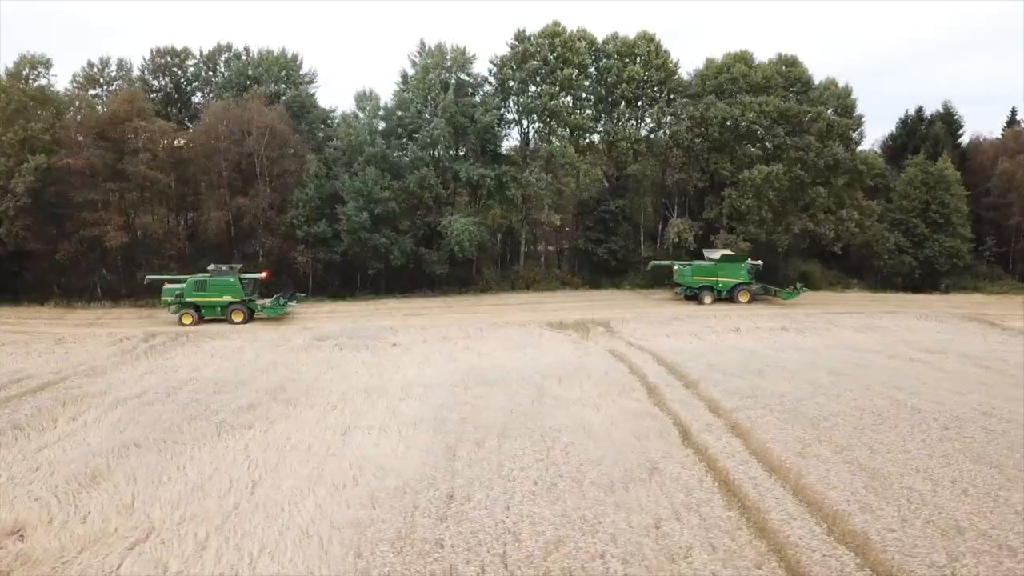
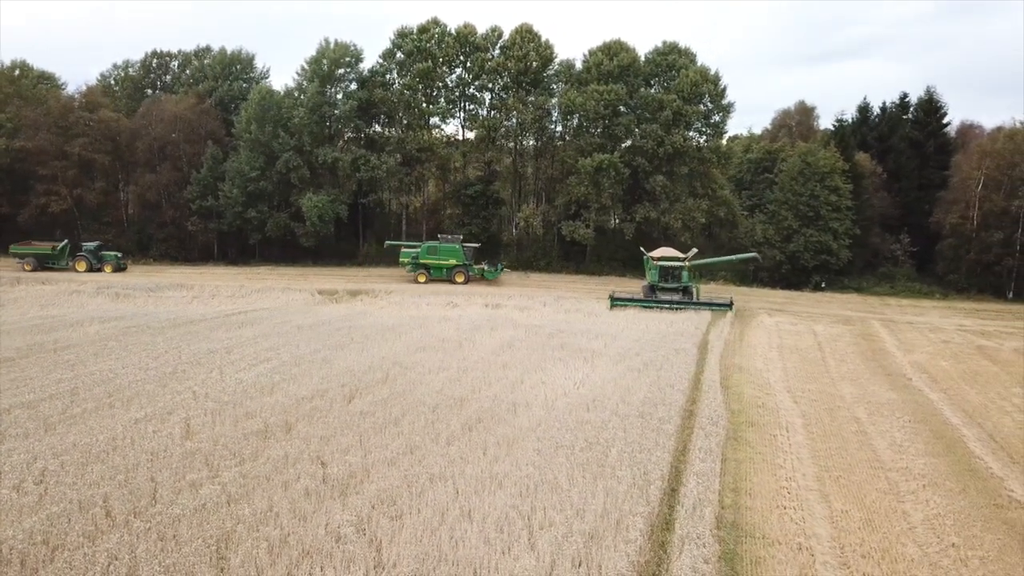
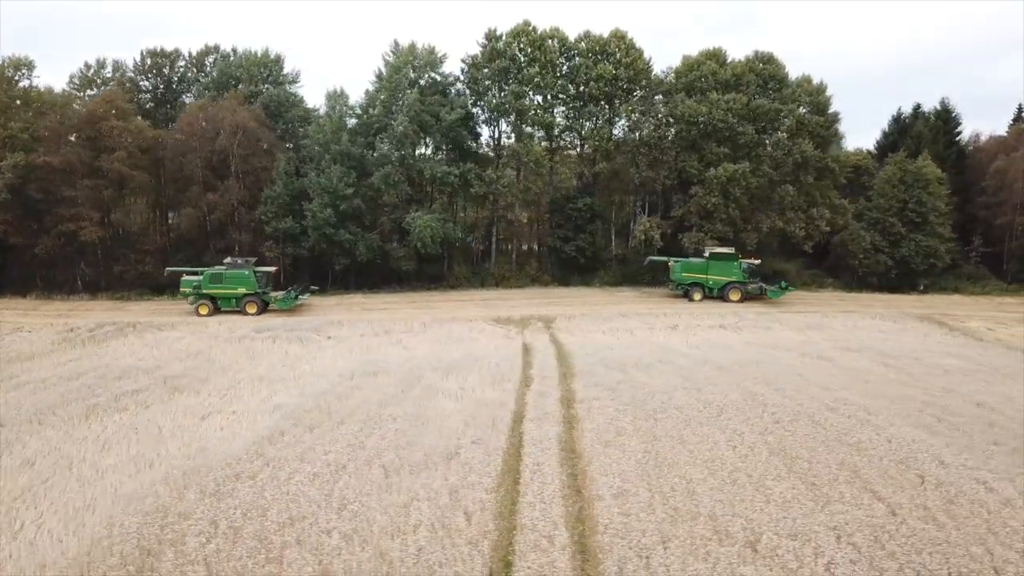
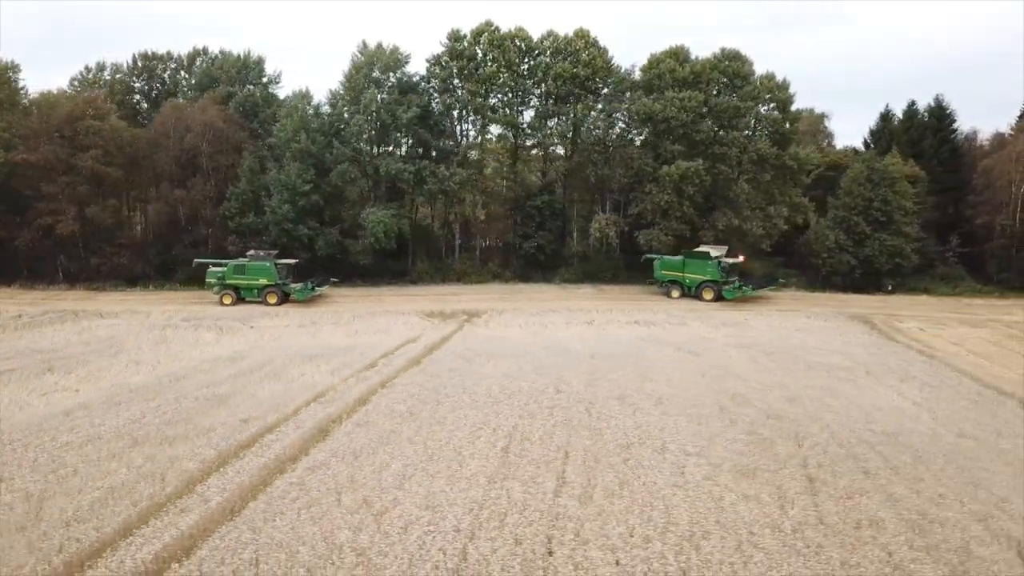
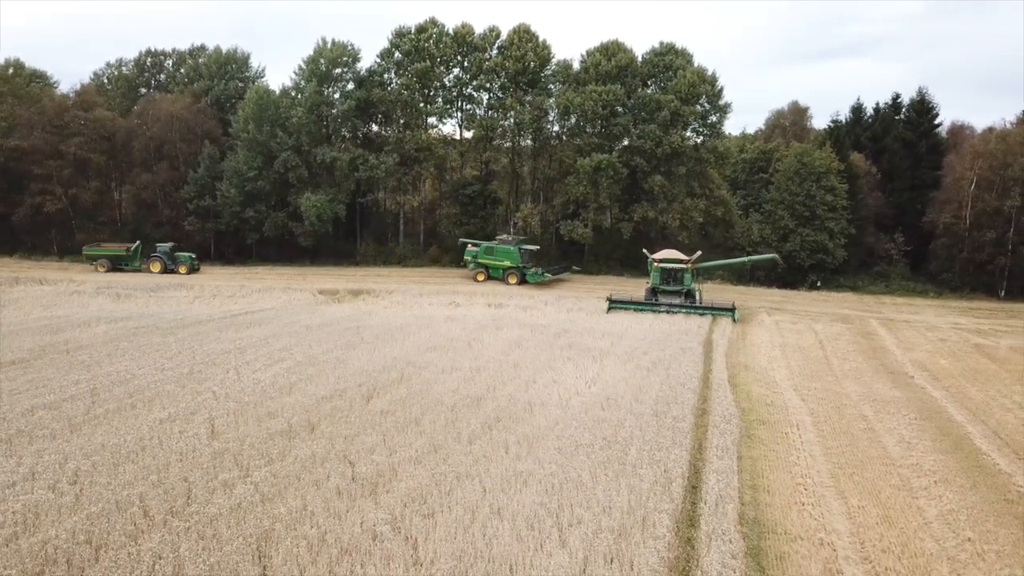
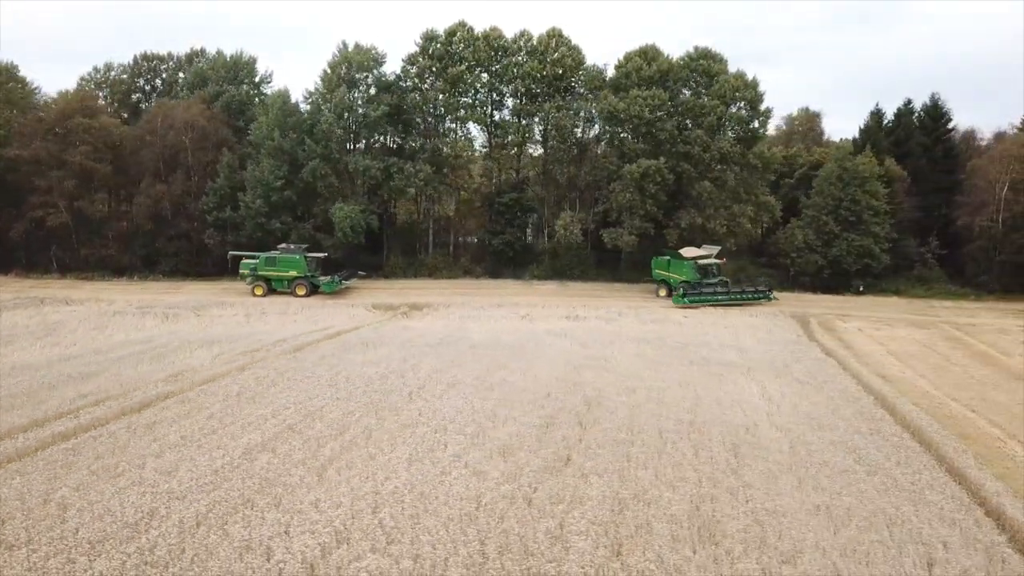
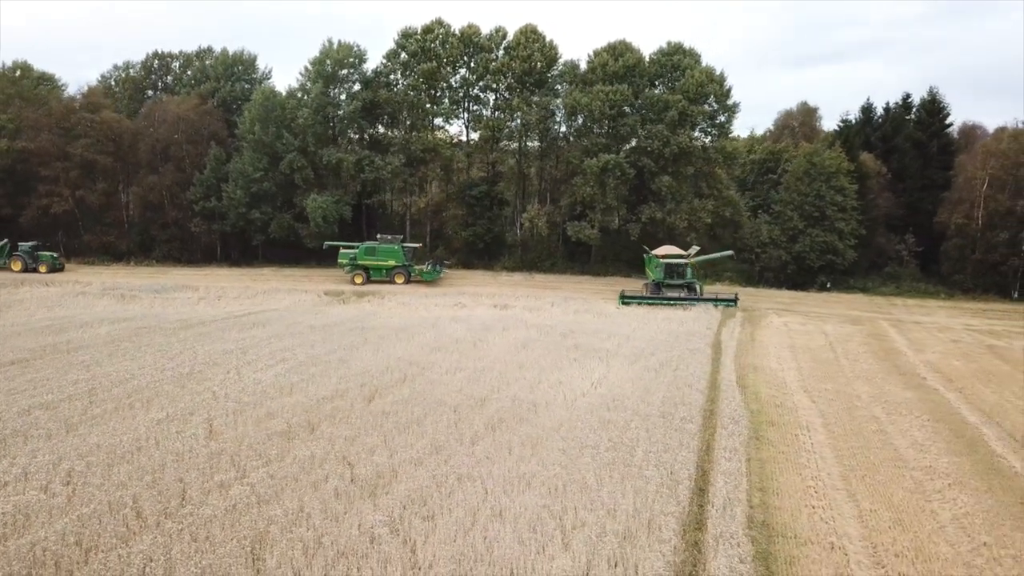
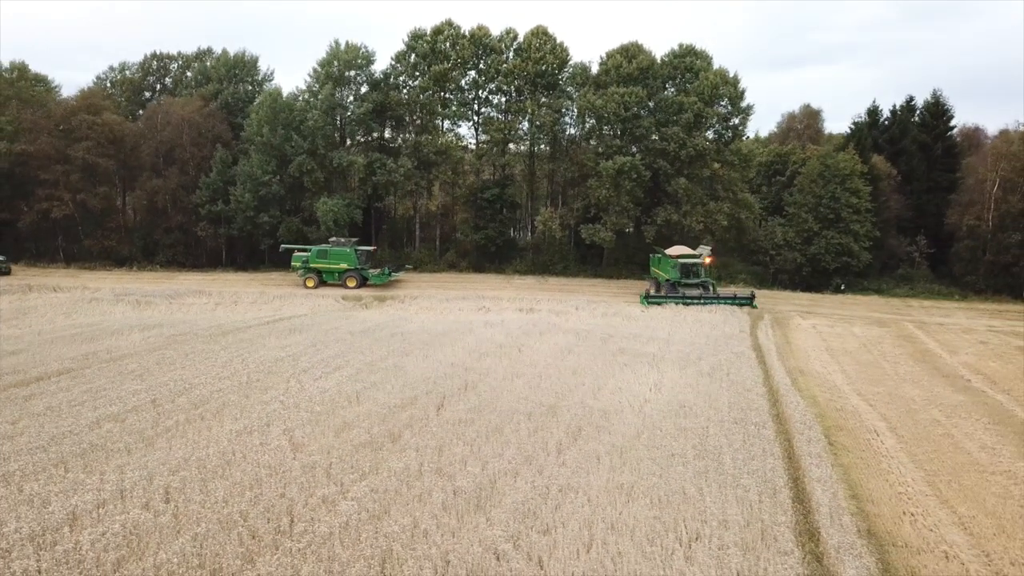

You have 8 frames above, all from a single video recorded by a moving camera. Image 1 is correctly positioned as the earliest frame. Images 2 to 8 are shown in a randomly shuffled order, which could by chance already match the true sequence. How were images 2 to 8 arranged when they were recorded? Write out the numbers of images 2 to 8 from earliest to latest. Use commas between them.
3, 4, 6, 8, 7, 2, 5
